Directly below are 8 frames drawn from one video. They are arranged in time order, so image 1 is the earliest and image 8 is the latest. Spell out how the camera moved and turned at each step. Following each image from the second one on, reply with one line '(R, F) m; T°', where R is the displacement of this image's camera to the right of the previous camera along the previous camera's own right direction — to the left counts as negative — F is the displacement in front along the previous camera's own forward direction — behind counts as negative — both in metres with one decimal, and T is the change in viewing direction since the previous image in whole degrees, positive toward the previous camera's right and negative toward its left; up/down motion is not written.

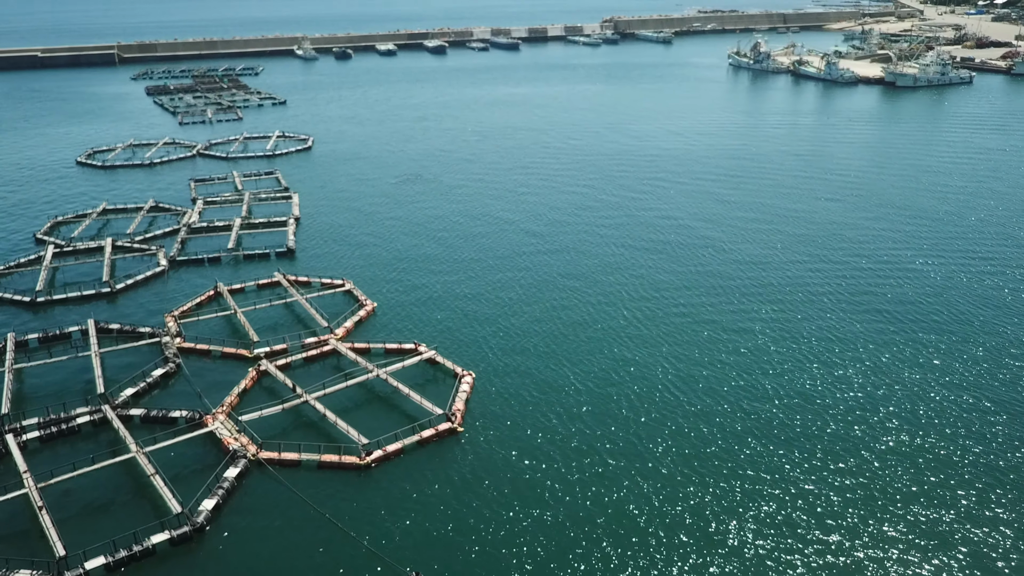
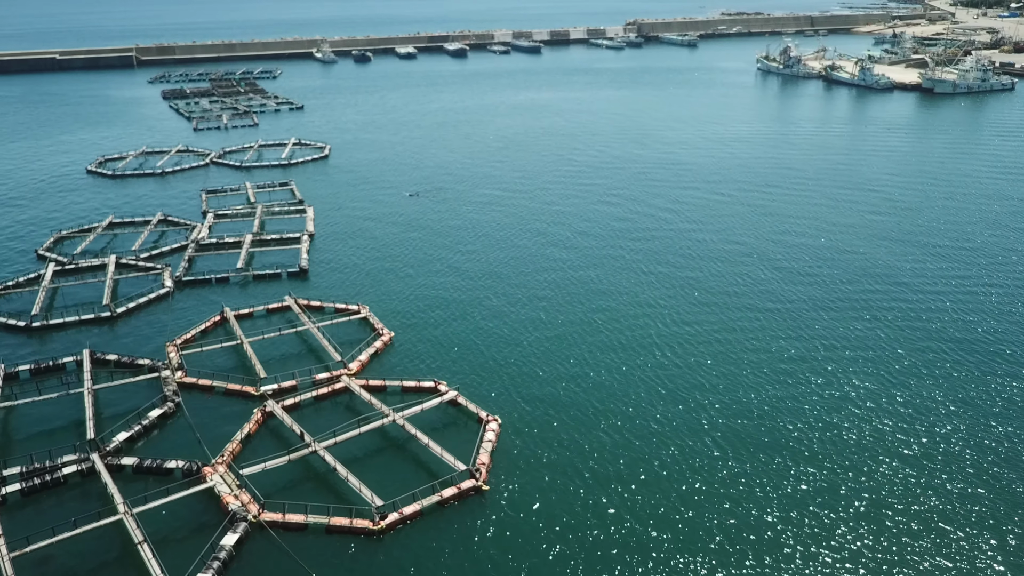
(-0.7, +4.7) m; -1°
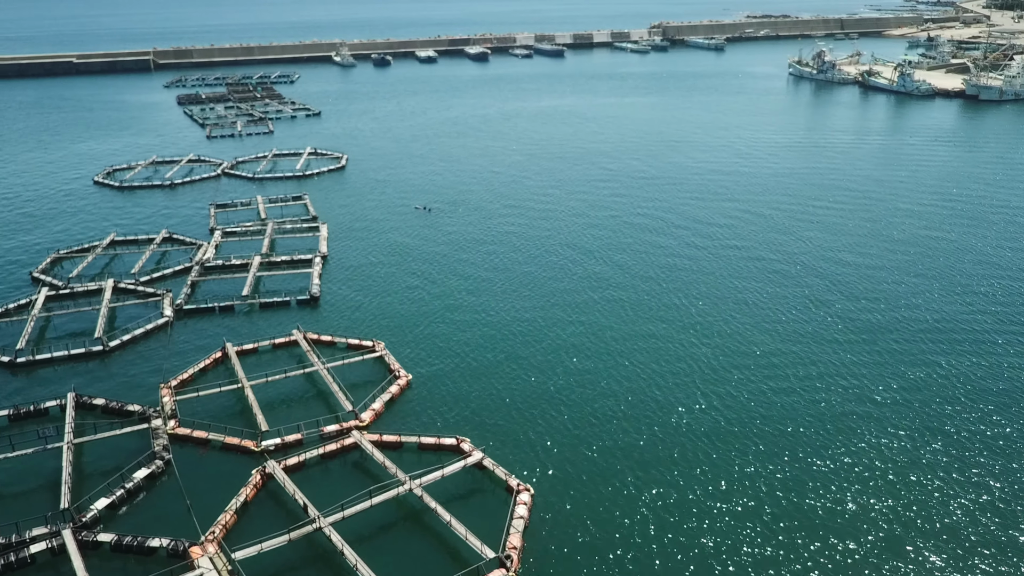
(-0.8, +5.9) m; -1°
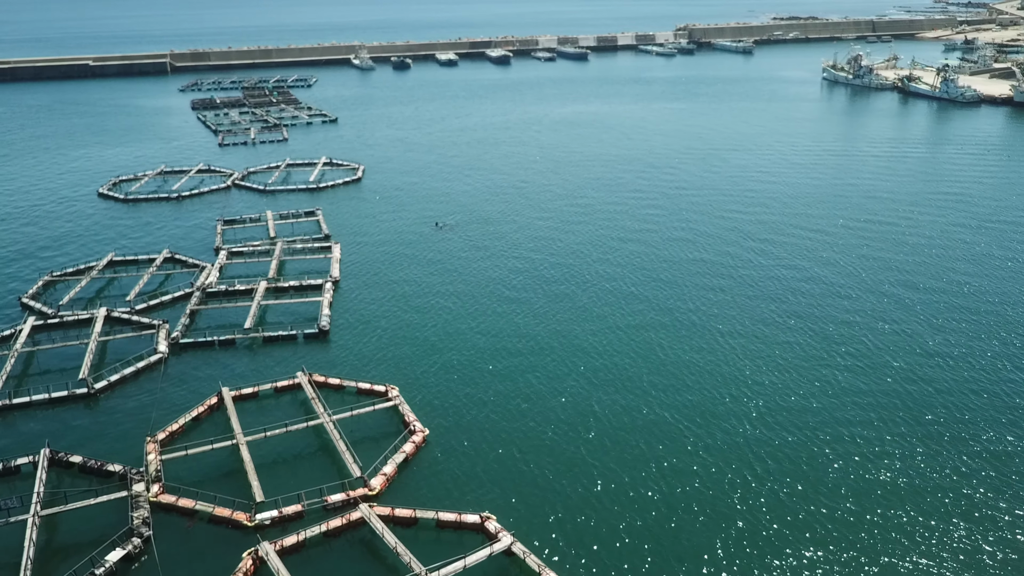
(-0.7, +6.1) m; -1°
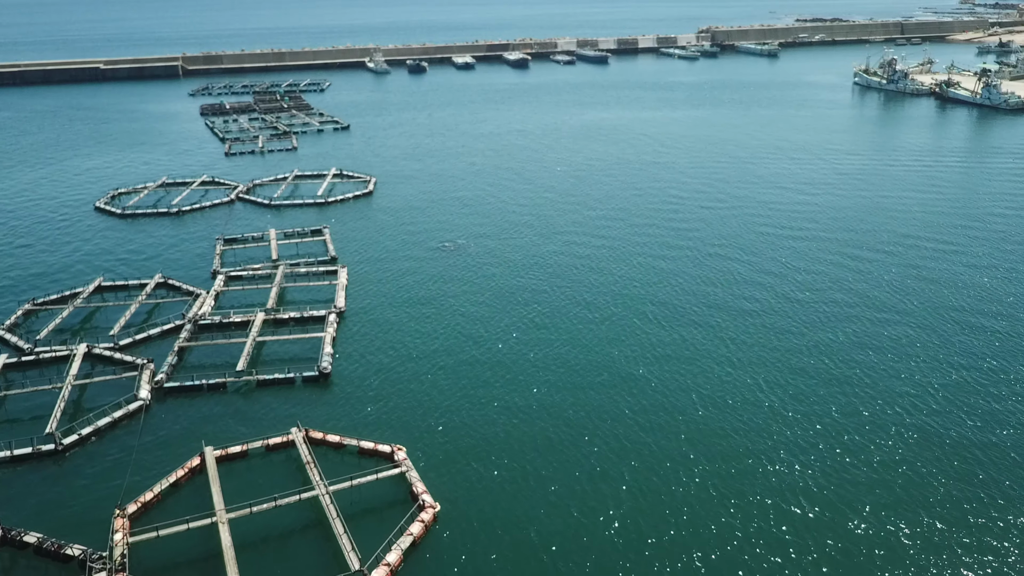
(-0.5, +6.3) m; -1°
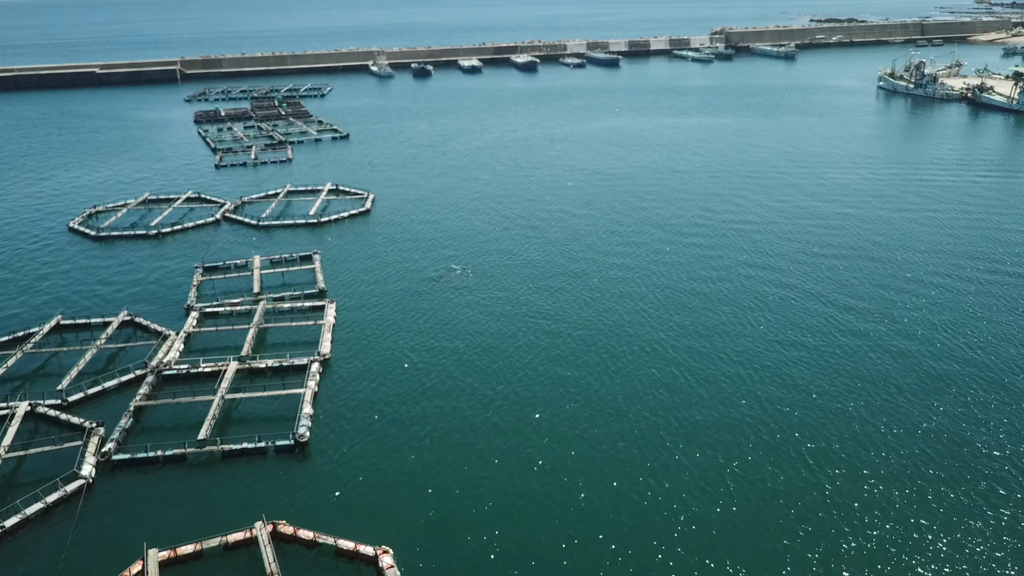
(-0.1, +7.8) m; -1°
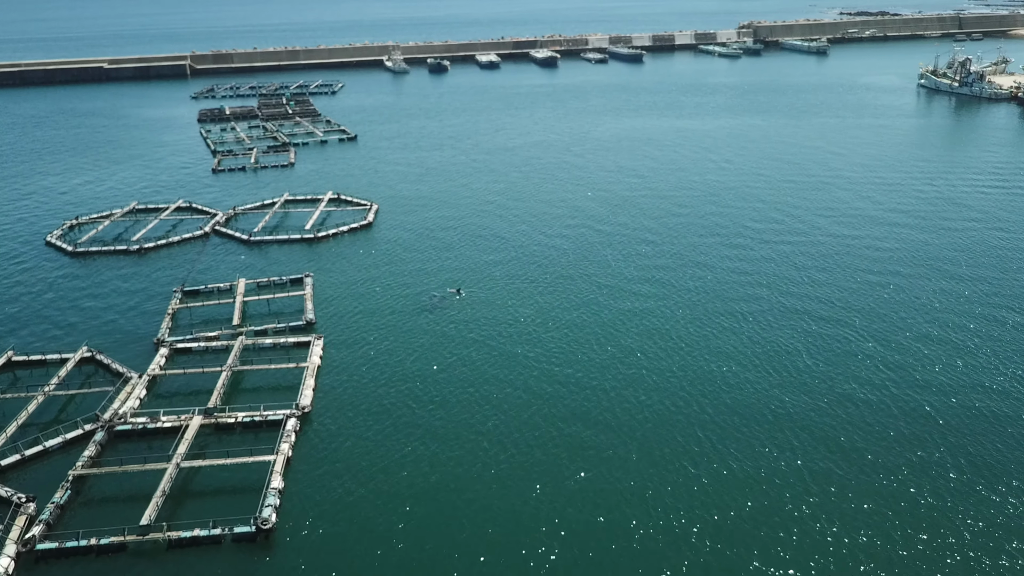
(+0.5, +7.9) m; -1°
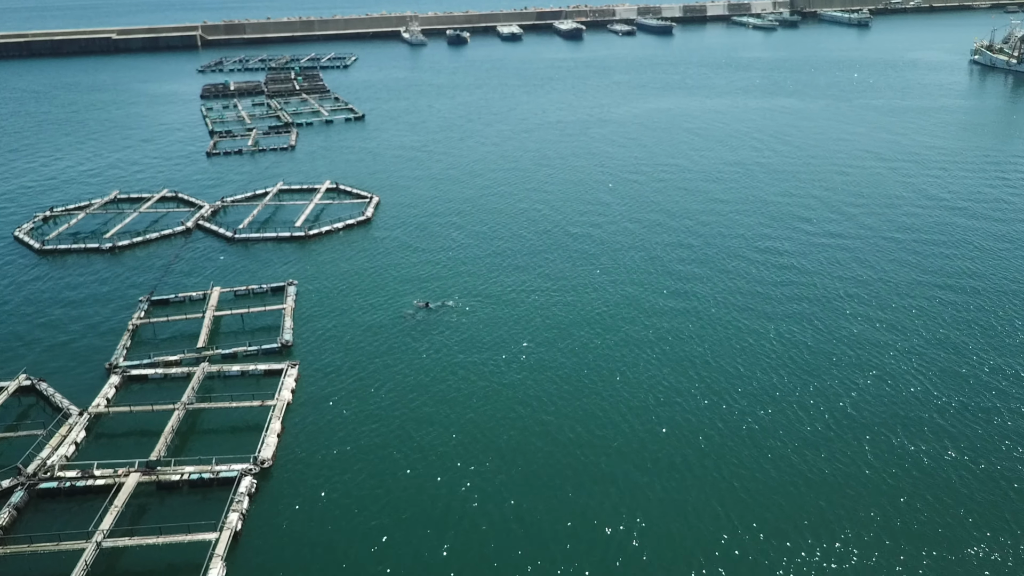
(+1.1, +8.3) m; -2°
